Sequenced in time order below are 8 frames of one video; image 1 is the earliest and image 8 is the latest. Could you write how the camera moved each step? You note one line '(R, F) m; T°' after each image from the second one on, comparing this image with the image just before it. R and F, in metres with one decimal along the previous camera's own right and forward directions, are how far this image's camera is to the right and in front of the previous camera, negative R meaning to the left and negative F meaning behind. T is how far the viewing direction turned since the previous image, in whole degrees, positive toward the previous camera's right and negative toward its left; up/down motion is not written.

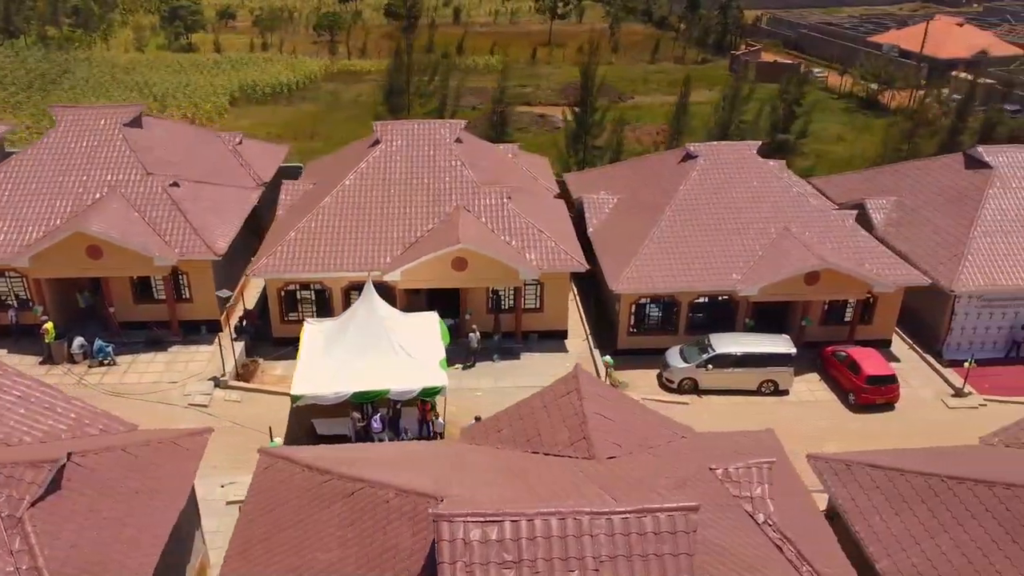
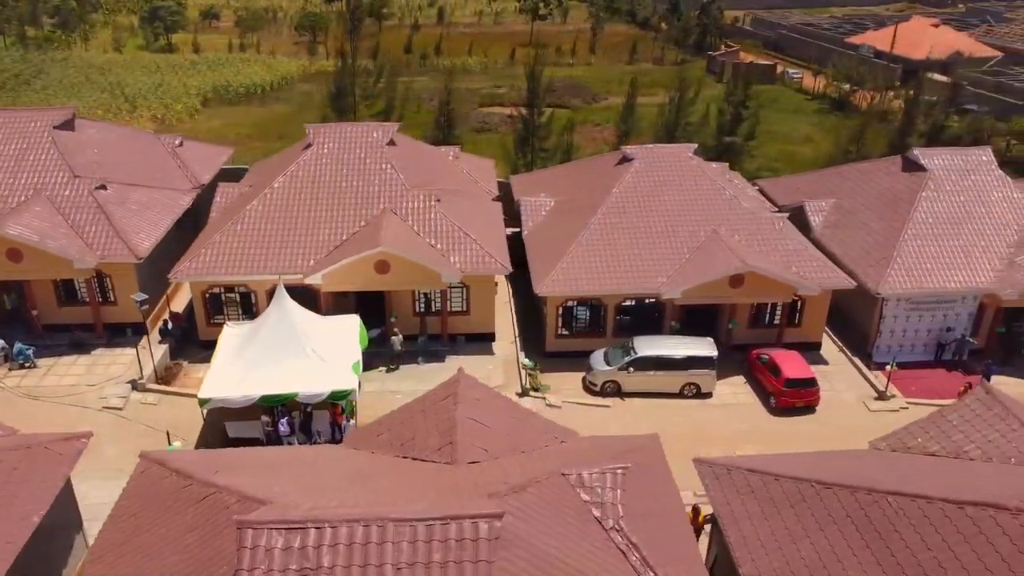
(+2.6, 0.0) m; 0°
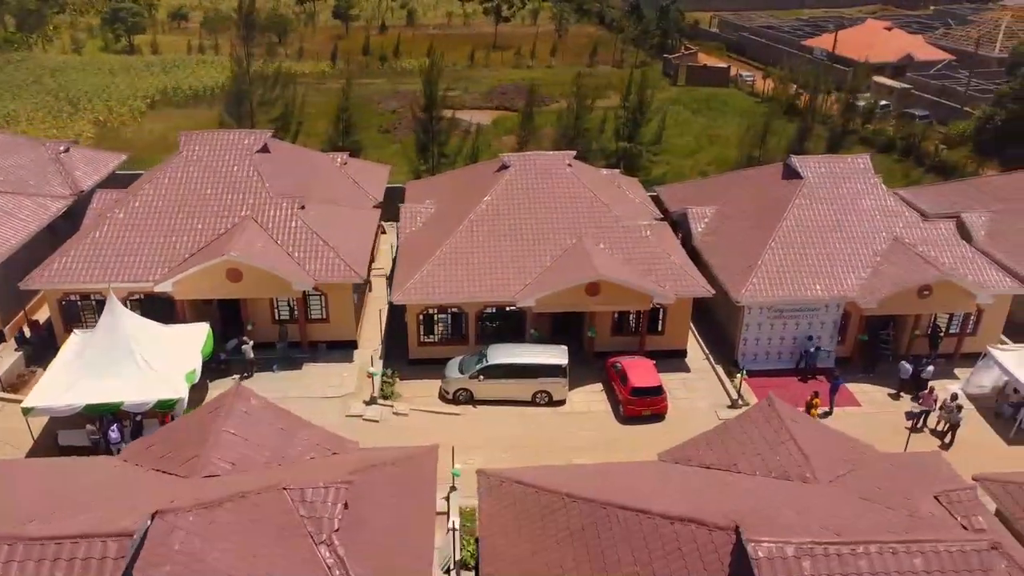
(+5.0, -0.1) m; 0°
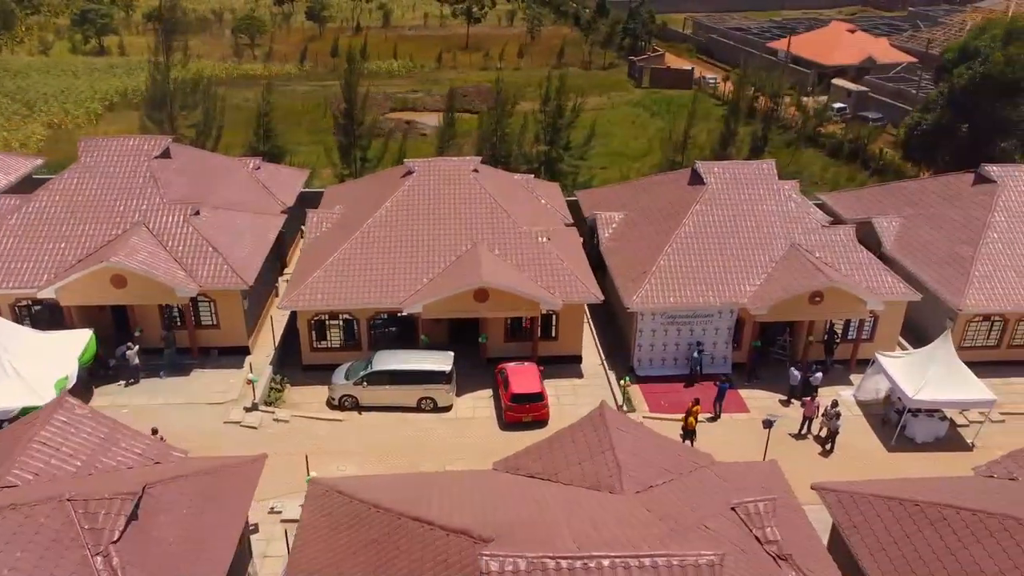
(+3.9, -0.1) m; 0°
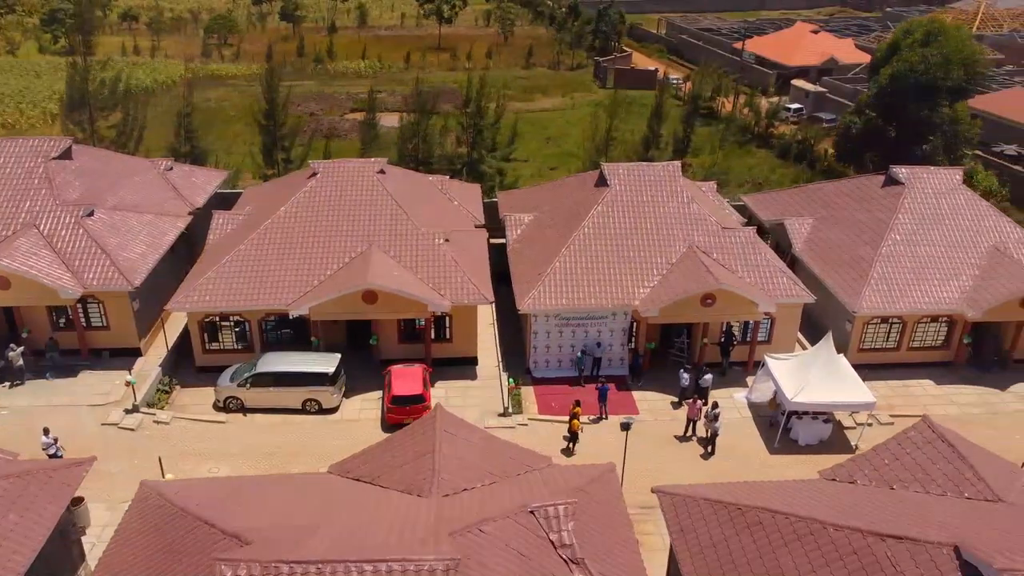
(+3.9, 0.0) m; 0°
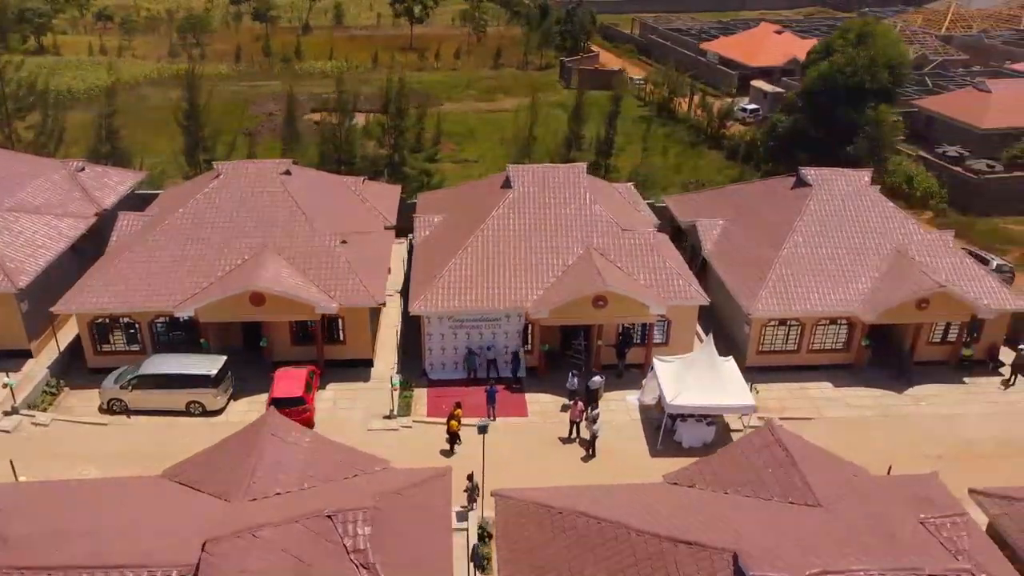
(+3.9, 0.0) m; 0°
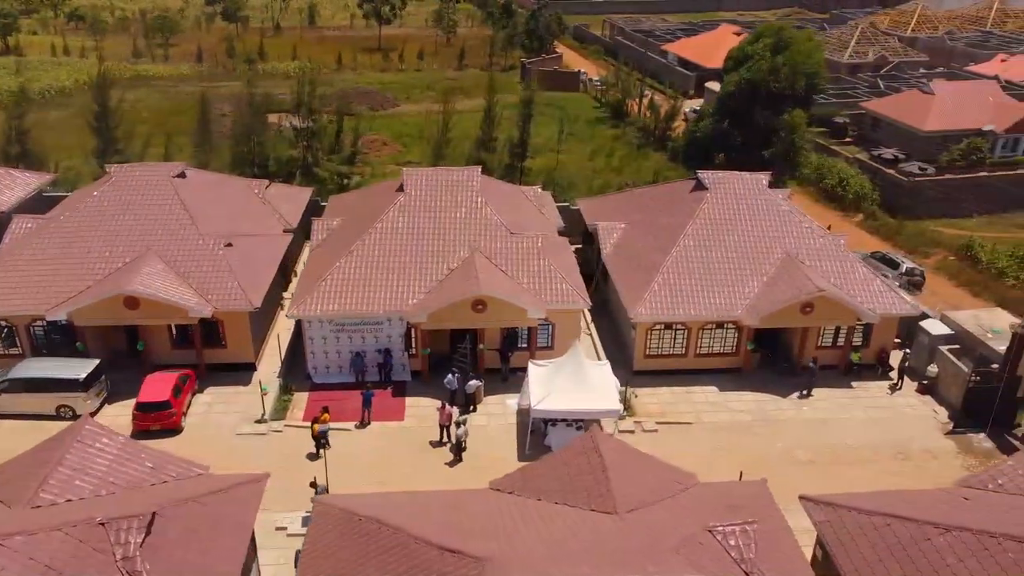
(+4.4, +0.1) m; 0°
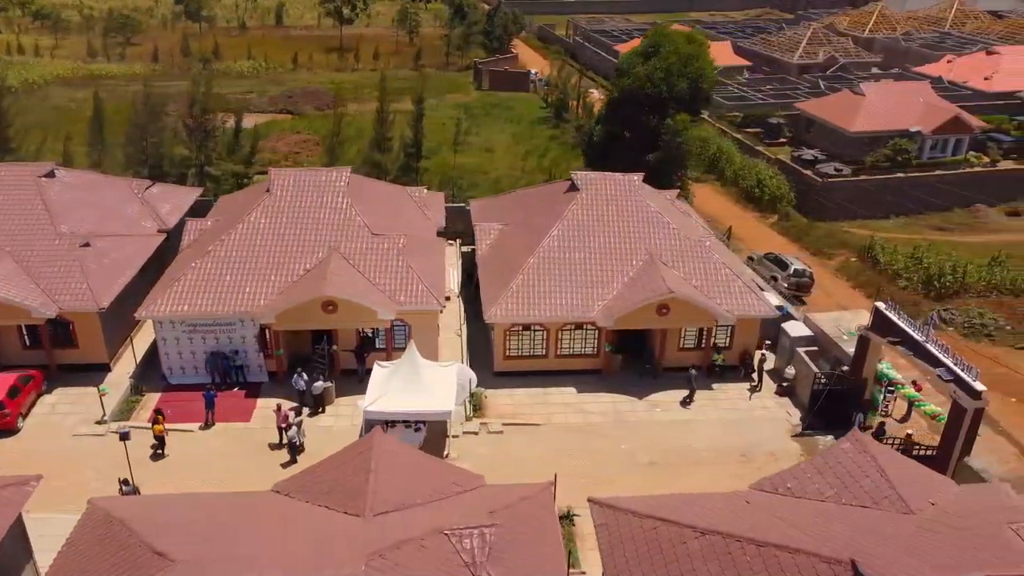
(+5.4, +0.1) m; 0°
